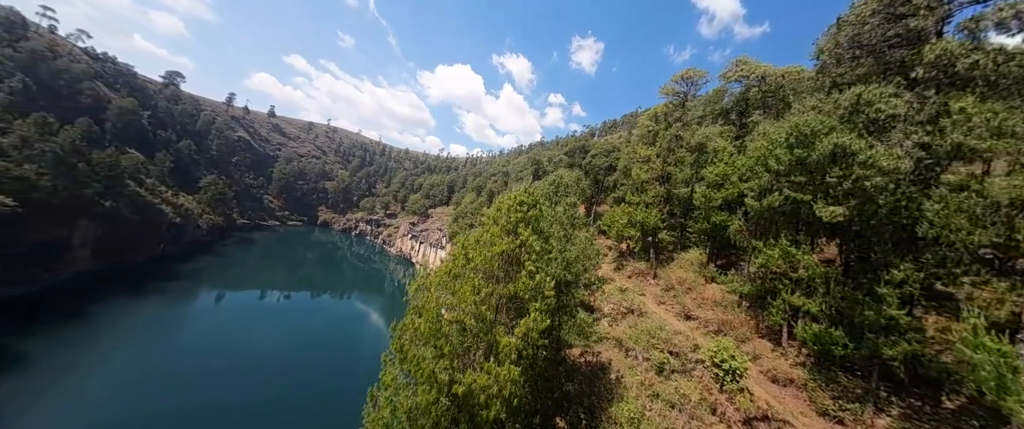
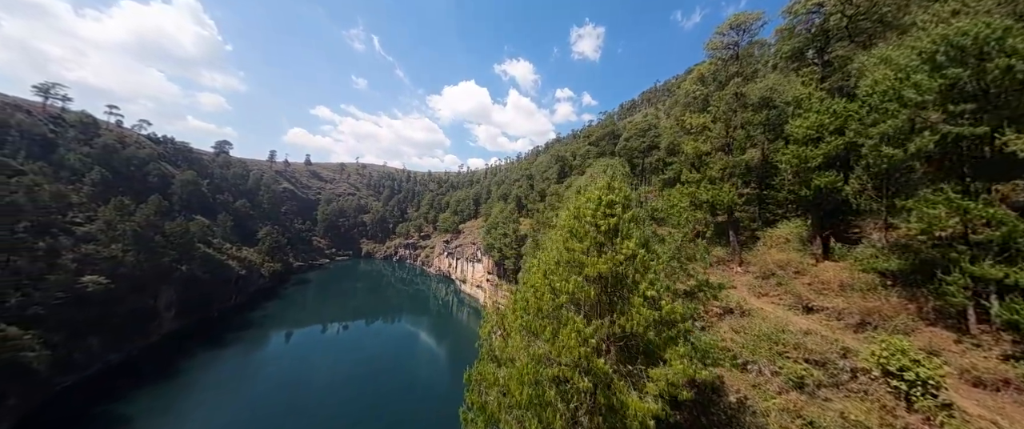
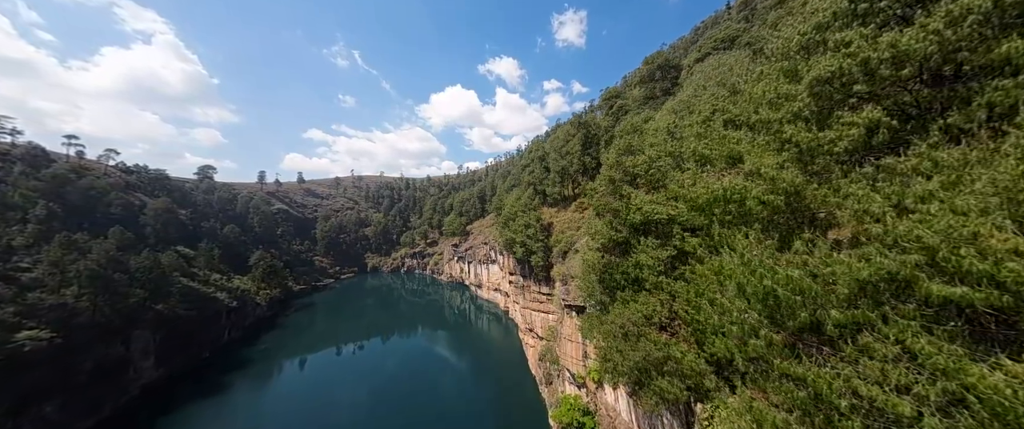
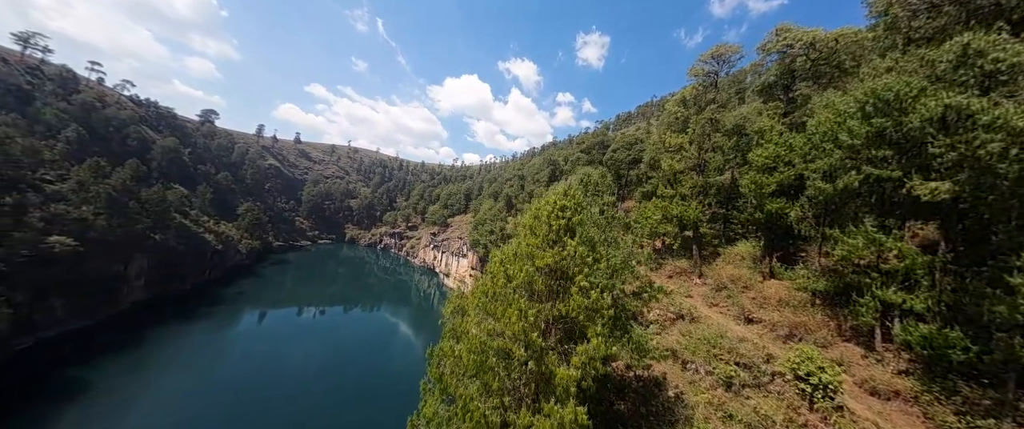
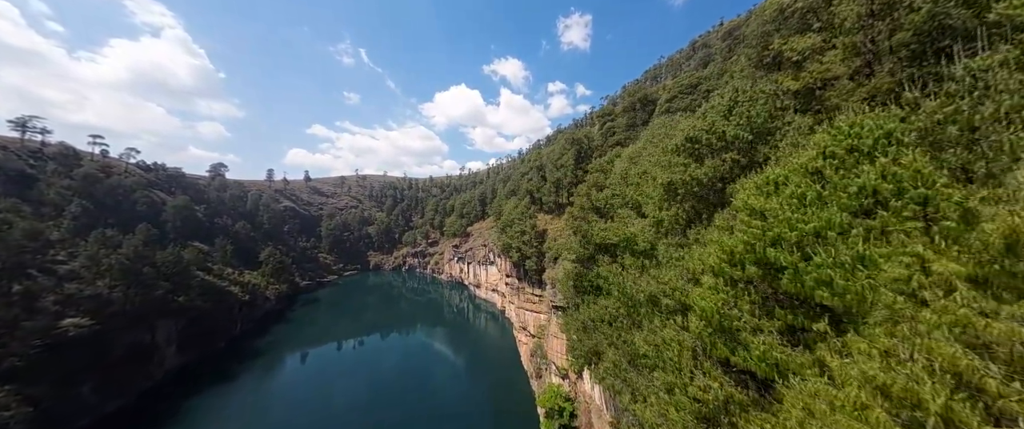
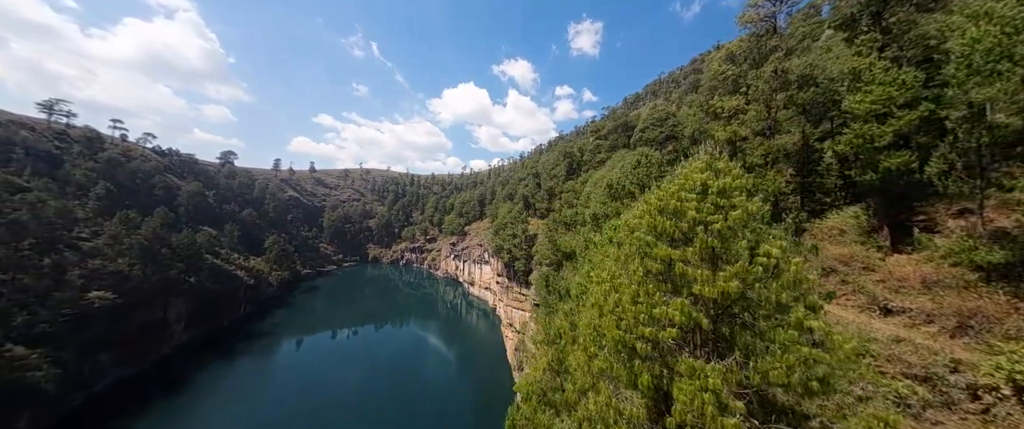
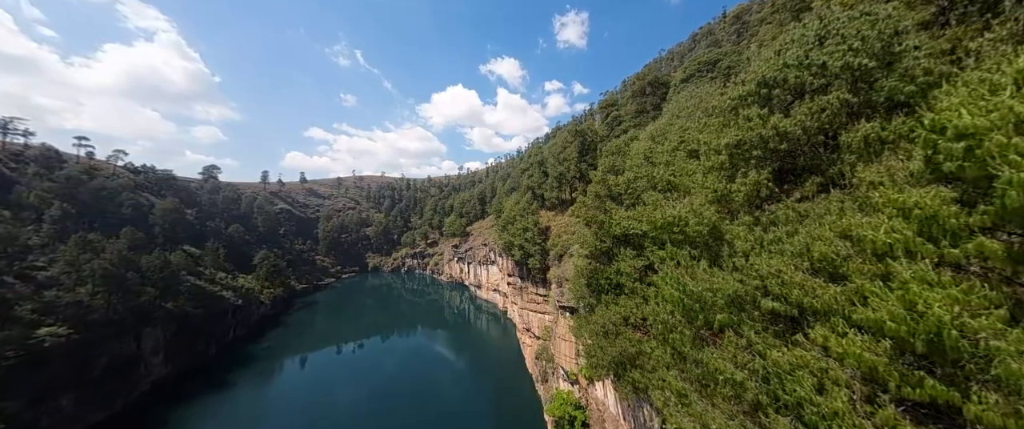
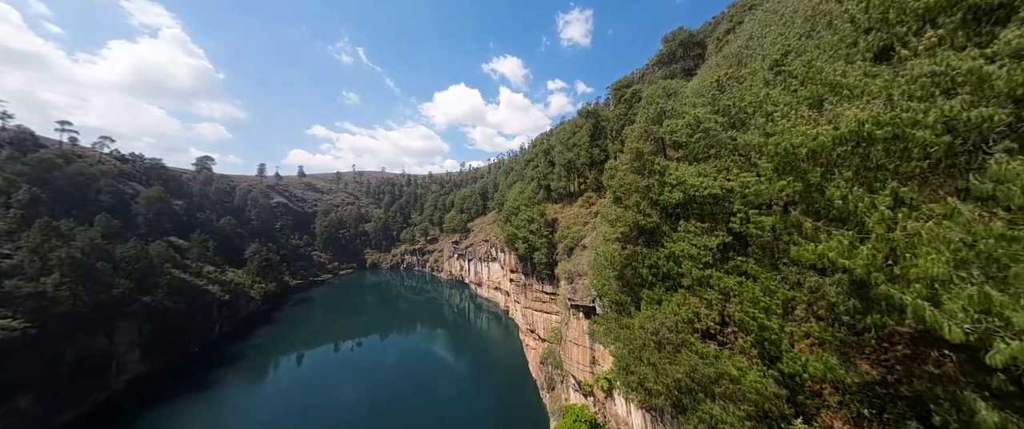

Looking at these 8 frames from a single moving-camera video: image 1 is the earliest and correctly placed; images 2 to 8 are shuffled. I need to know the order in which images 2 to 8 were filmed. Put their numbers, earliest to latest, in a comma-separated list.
4, 2, 6, 5, 7, 3, 8
